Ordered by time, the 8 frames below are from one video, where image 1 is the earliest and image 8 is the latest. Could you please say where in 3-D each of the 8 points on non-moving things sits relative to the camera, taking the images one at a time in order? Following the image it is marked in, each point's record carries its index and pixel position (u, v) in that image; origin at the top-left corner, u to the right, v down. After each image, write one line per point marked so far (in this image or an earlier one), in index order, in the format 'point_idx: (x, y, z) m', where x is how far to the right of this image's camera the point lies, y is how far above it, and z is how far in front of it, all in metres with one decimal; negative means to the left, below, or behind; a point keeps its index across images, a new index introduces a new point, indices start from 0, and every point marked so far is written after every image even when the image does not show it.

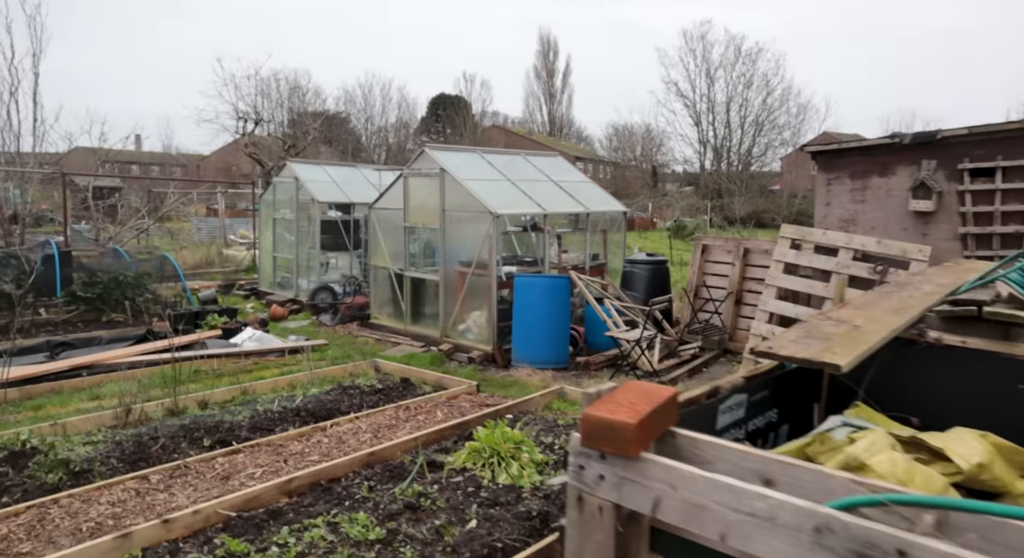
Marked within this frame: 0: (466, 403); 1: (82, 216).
0: (-0.4, -1.1, +6.4) m
1: (-10.6, +1.6, +17.8) m
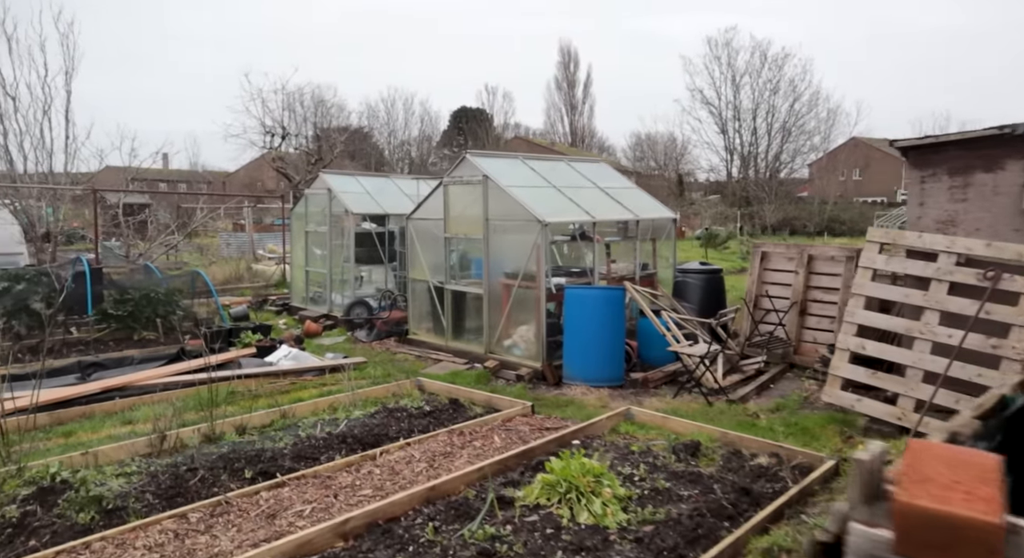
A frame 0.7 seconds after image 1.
0: (+0.1, -1.2, +5.9) m
1: (-9.8, +1.1, +17.6) m
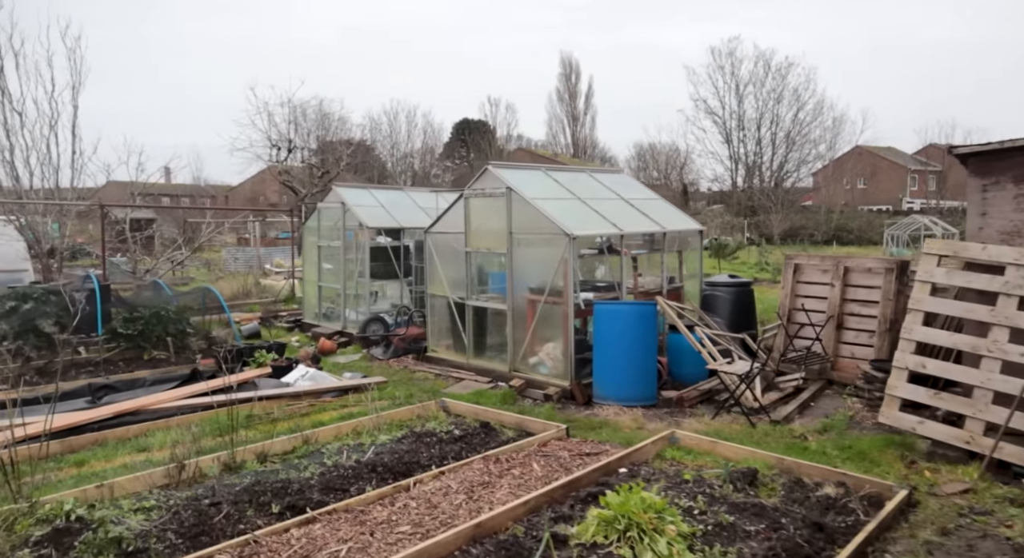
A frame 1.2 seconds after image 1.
0: (+0.4, -1.4, +5.6) m
1: (-9.5, +0.7, +17.4) m
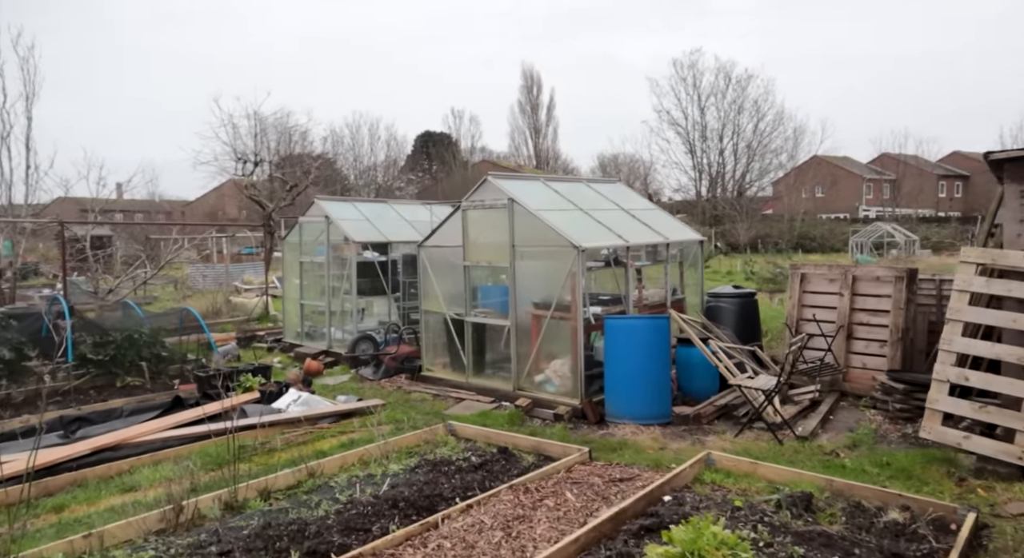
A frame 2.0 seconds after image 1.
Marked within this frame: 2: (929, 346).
0: (+0.6, -1.5, +5.3) m
1: (-9.9, +0.3, +16.5) m
2: (+4.7, -0.8, +8.2) m
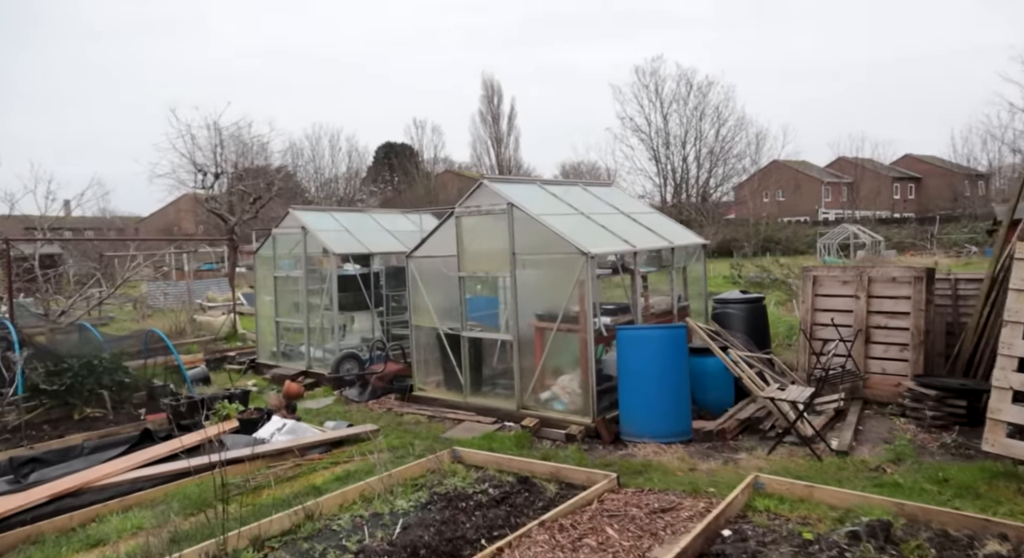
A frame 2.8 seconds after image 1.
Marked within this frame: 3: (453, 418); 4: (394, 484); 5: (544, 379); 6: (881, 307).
0: (+0.8, -1.5, +4.7) m
1: (-10.3, -0.2, +15.4) m
2: (+4.7, -0.8, +7.9) m
3: (-0.6, -1.5, +7.8) m
4: (-0.9, -1.6, +5.6) m
5: (+0.3, -1.0, +7.4) m
6: (+3.9, -0.3, +7.7) m
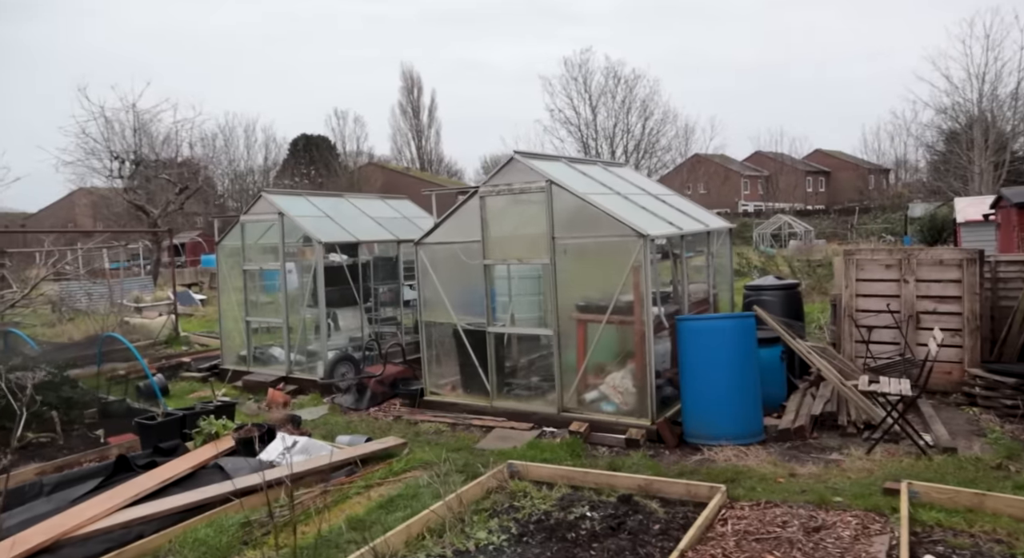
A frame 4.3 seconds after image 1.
0: (+1.5, -1.4, +4.0) m
1: (-10.8, -0.2, +13.3) m
2: (+5.0, -0.6, +7.6) m
3: (-0.3, -1.4, +6.9) m
4: (-0.3, -1.5, +4.7) m
5: (+0.7, -0.9, +6.6) m
6: (+4.2, -0.1, +7.3) m
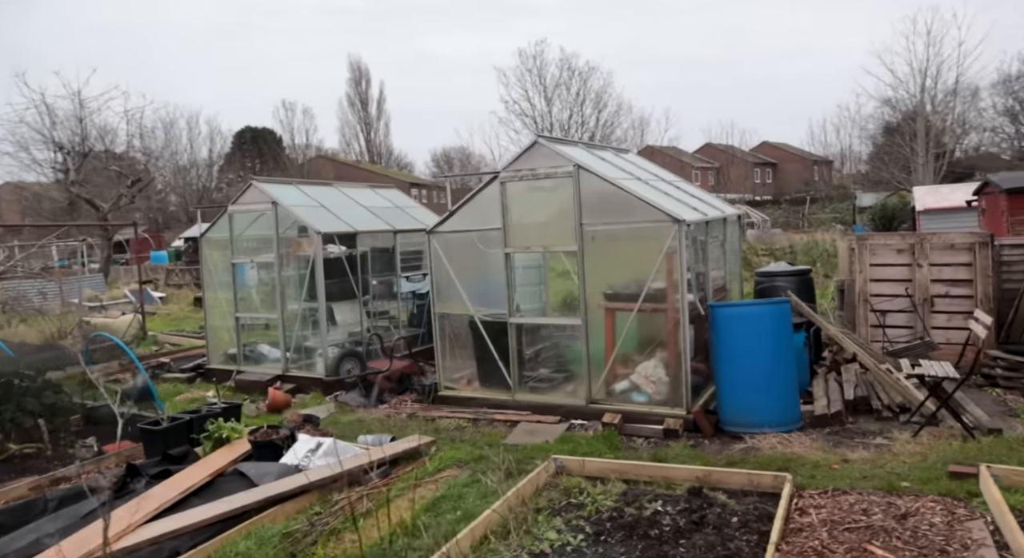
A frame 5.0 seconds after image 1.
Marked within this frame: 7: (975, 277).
0: (+1.9, -1.3, +3.9) m
1: (-11.1, -0.2, +12.3) m
2: (+5.2, -0.4, +7.7) m
3: (-0.1, -1.3, +6.7) m
4: (+0.1, -1.4, +4.4) m
5: (+0.9, -0.8, +6.4) m
6: (+4.4, +0.1, +7.4) m
7: (+4.6, 0.0, +7.2) m
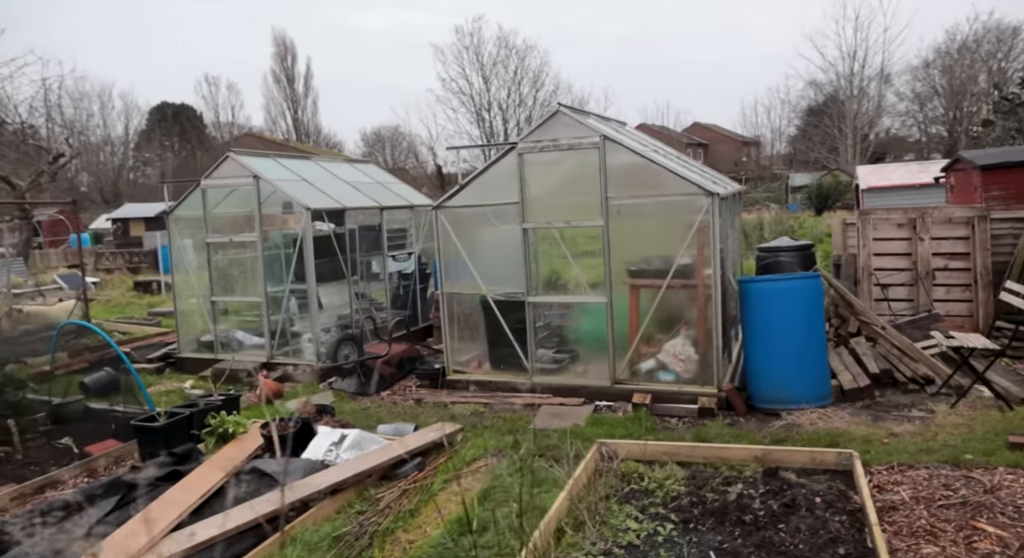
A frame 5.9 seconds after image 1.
0: (+2.3, -1.1, +3.8) m
1: (-11.4, 0.0, +10.8) m
2: (+5.2, -0.1, +7.9) m
3: (+0.1, -1.1, +6.4) m
4: (+0.5, -1.3, +4.2) m
5: (+1.1, -0.6, +6.2) m
6: (+4.5, +0.3, +7.5) m
7: (+4.7, +0.3, +7.4) m
